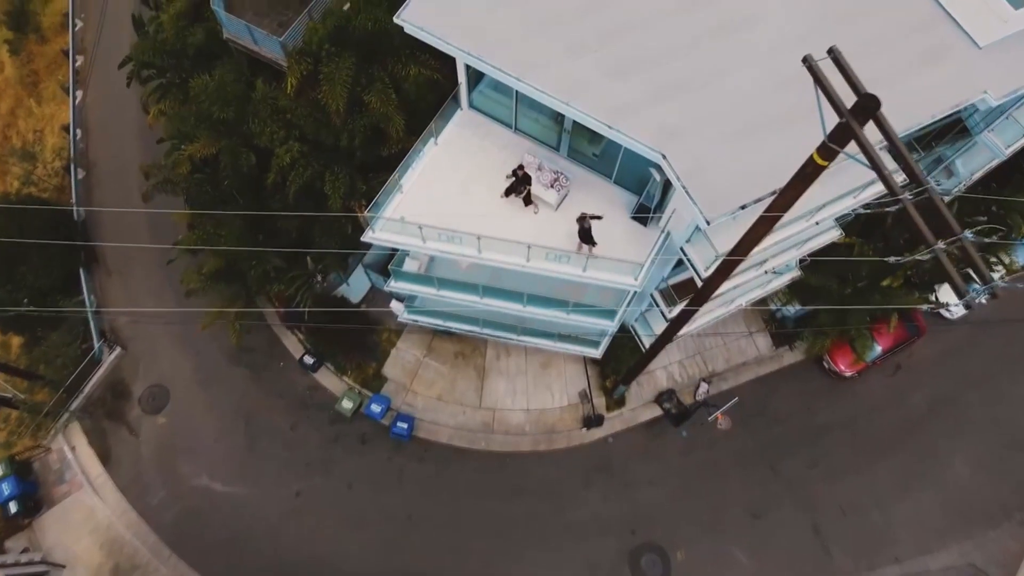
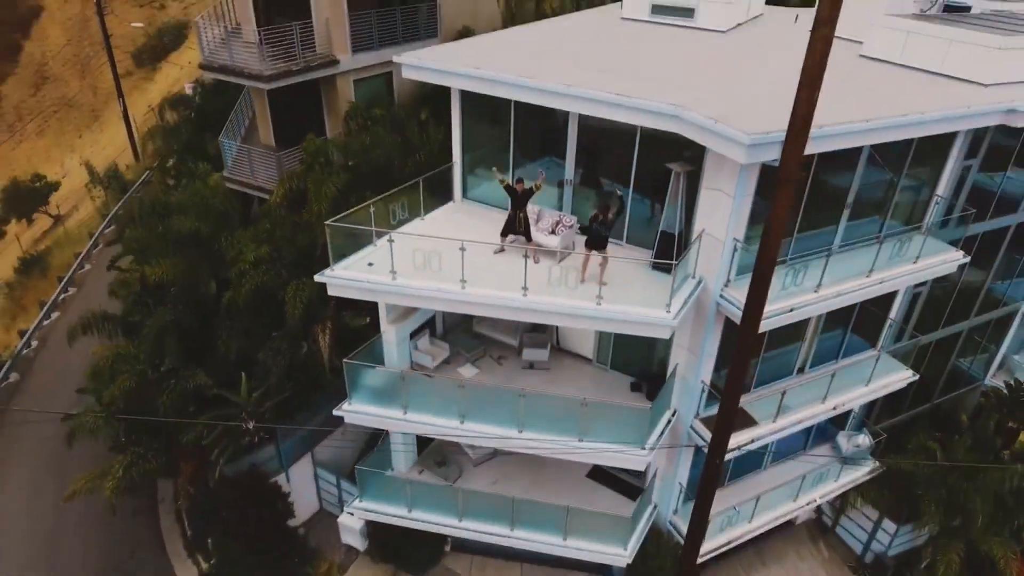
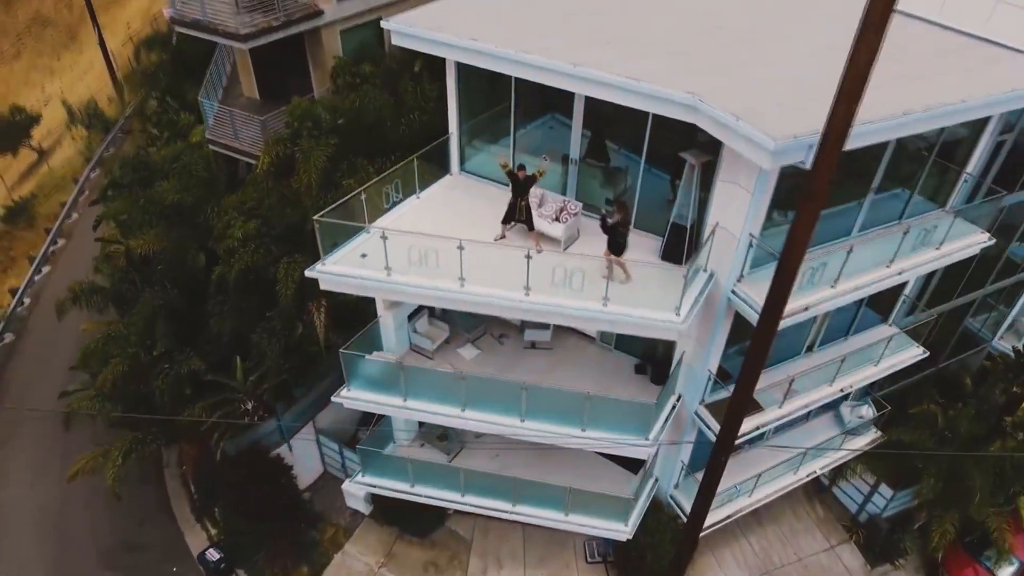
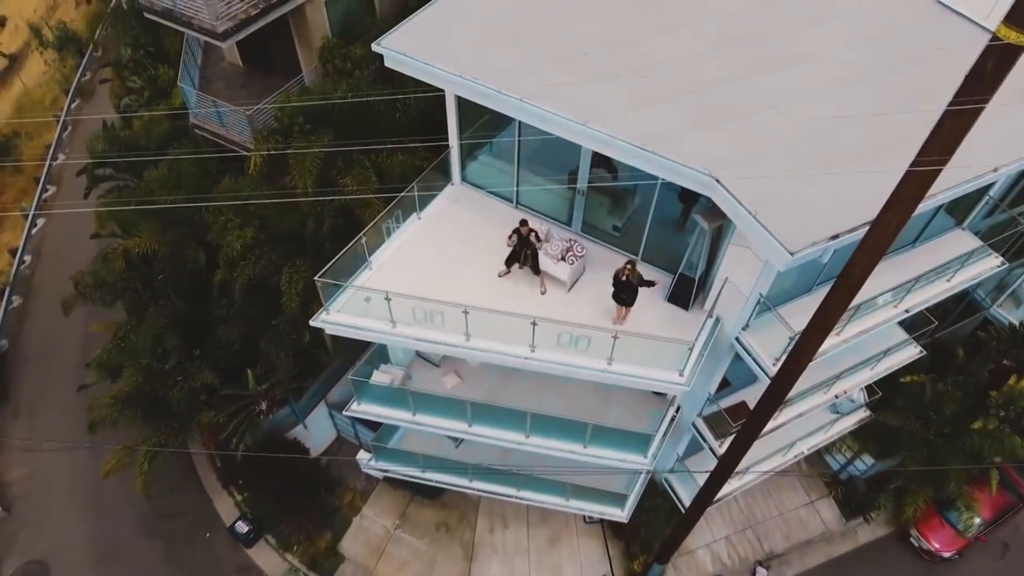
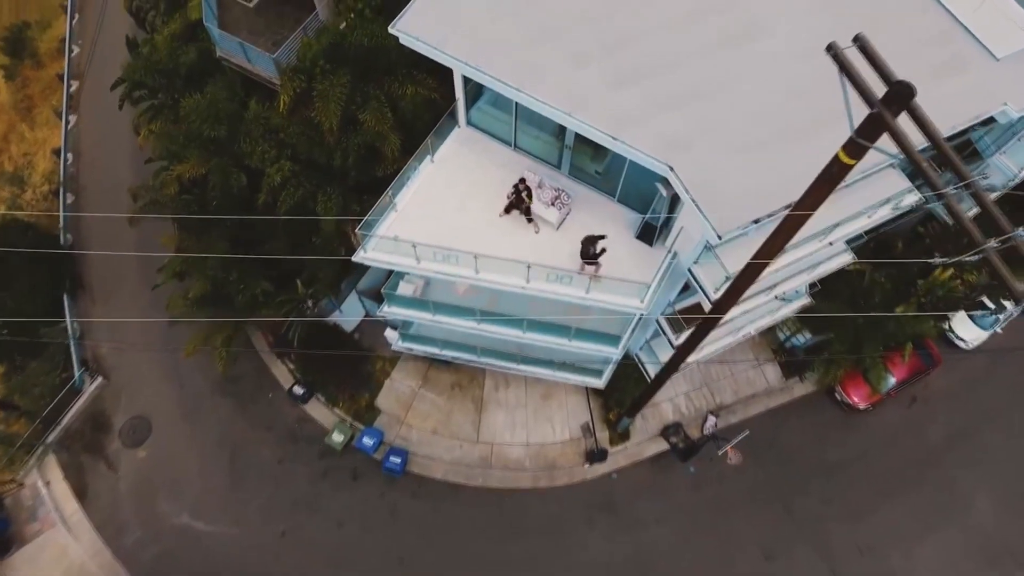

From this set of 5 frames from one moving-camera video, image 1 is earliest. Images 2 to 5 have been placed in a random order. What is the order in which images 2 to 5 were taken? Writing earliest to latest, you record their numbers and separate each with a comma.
5, 4, 3, 2
